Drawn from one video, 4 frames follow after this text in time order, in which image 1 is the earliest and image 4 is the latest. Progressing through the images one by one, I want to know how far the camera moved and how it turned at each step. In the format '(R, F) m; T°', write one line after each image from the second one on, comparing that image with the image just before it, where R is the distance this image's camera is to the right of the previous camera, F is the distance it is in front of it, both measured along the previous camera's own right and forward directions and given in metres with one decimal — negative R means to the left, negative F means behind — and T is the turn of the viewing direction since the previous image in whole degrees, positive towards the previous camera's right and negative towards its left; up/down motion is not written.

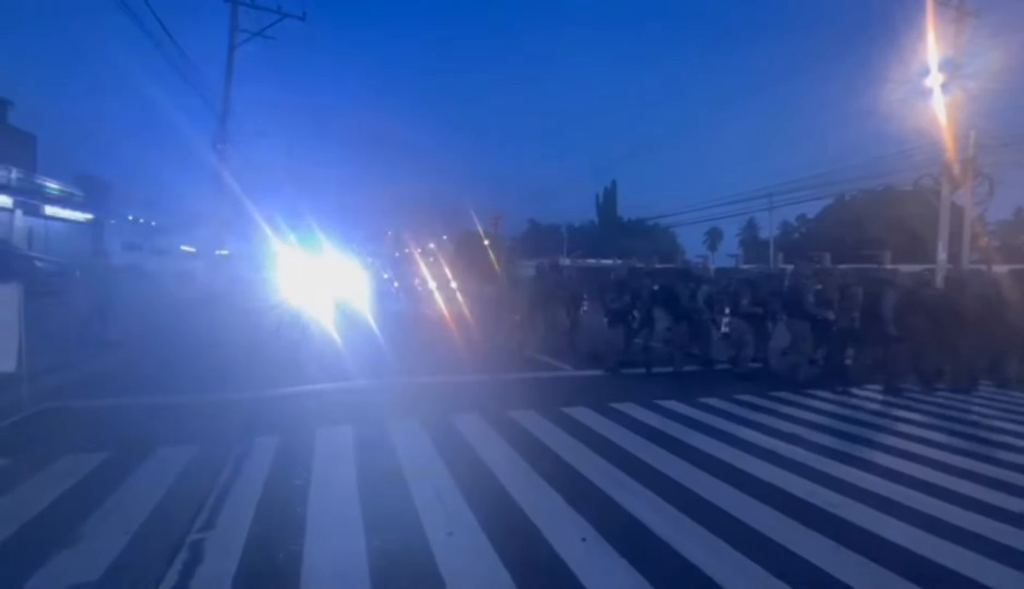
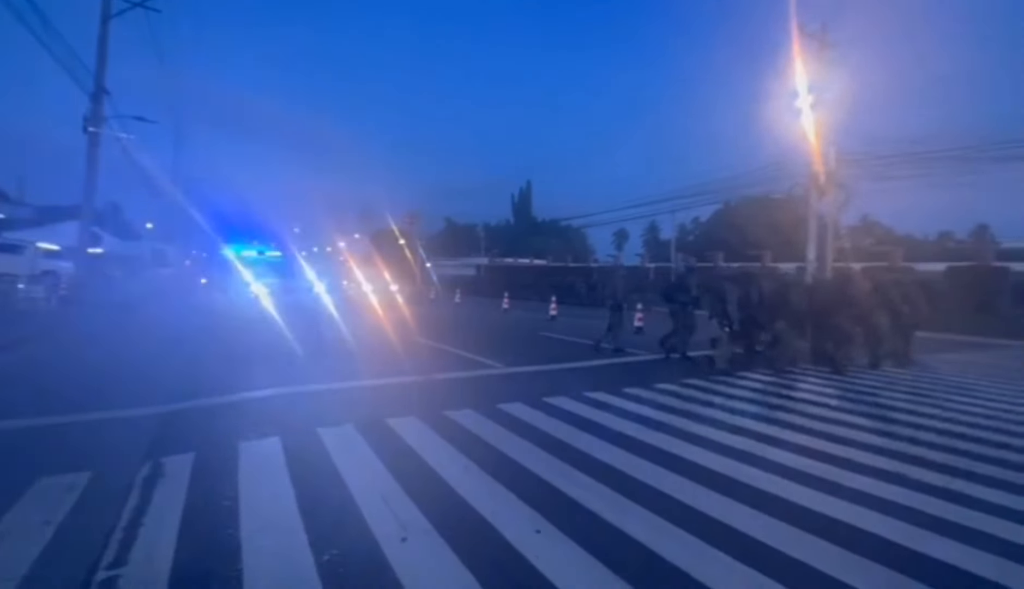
(+0.8, 0.0) m; -4°
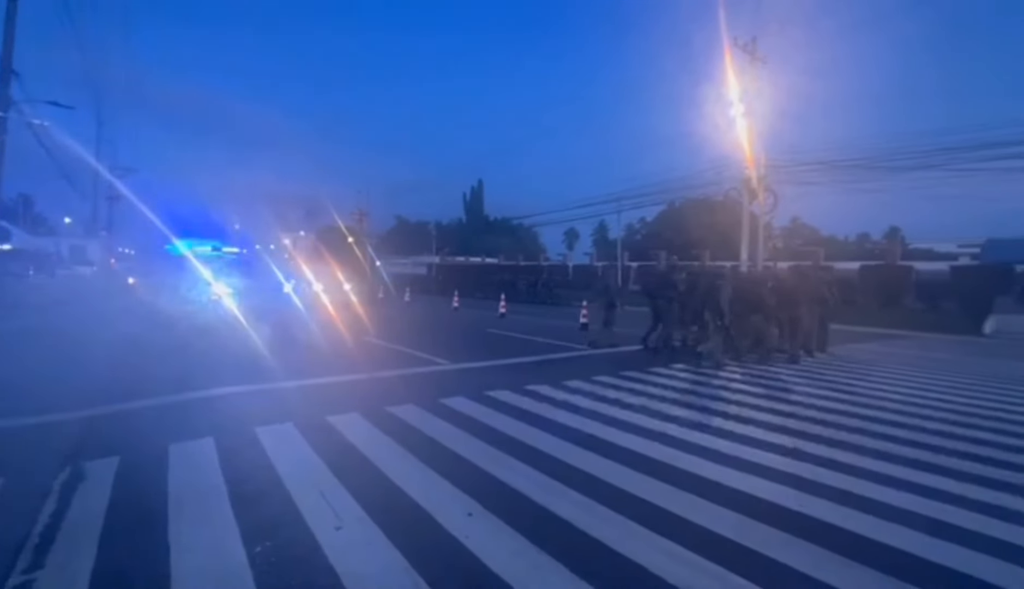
(+0.2, 0.0) m; +3°
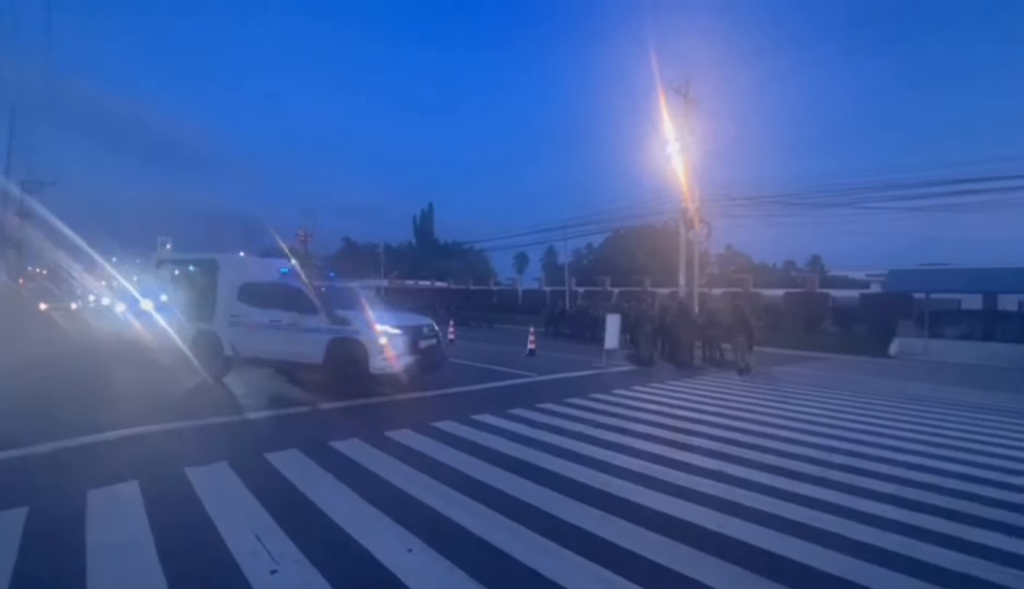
(0.0, +0.3) m; +4°
